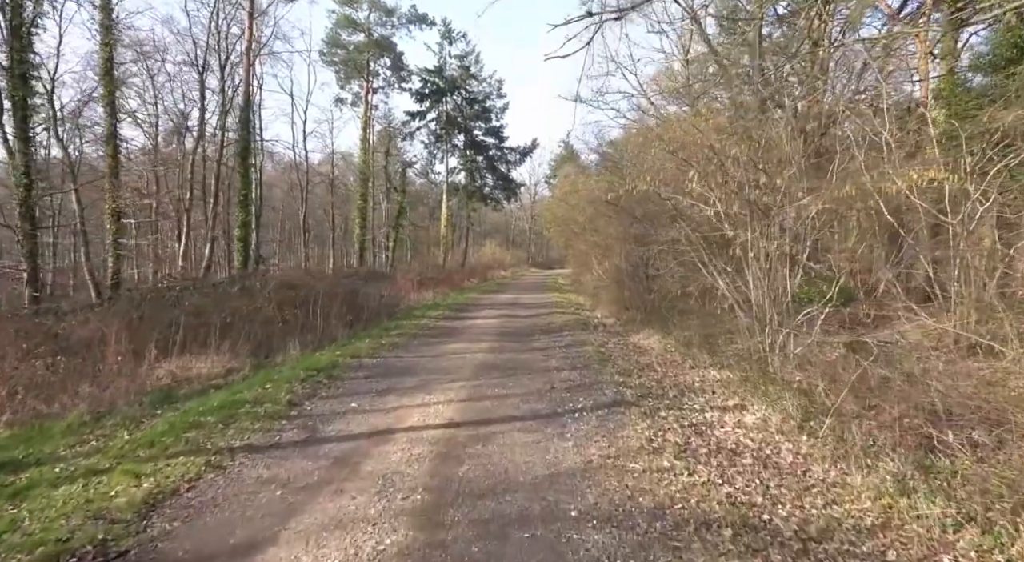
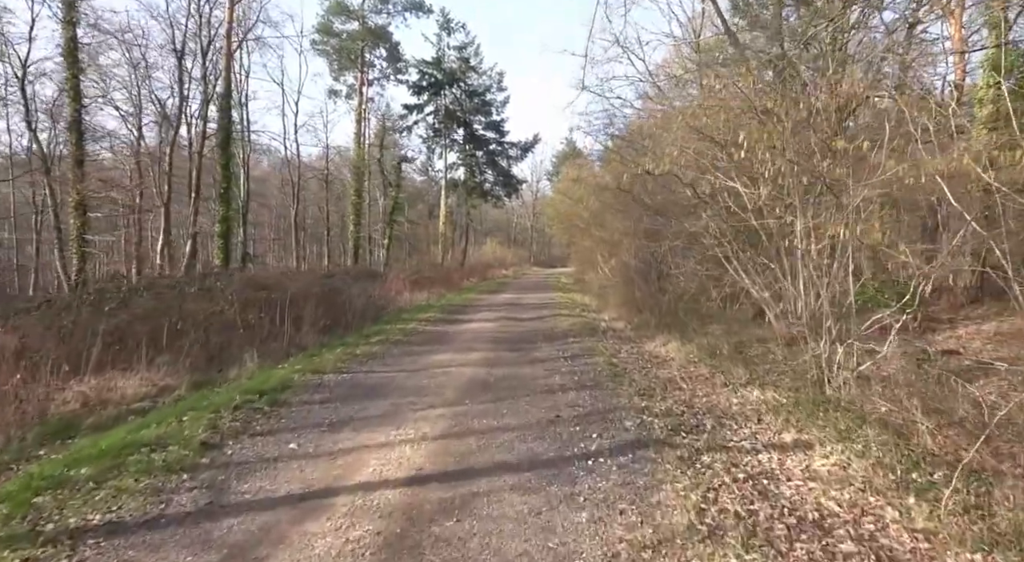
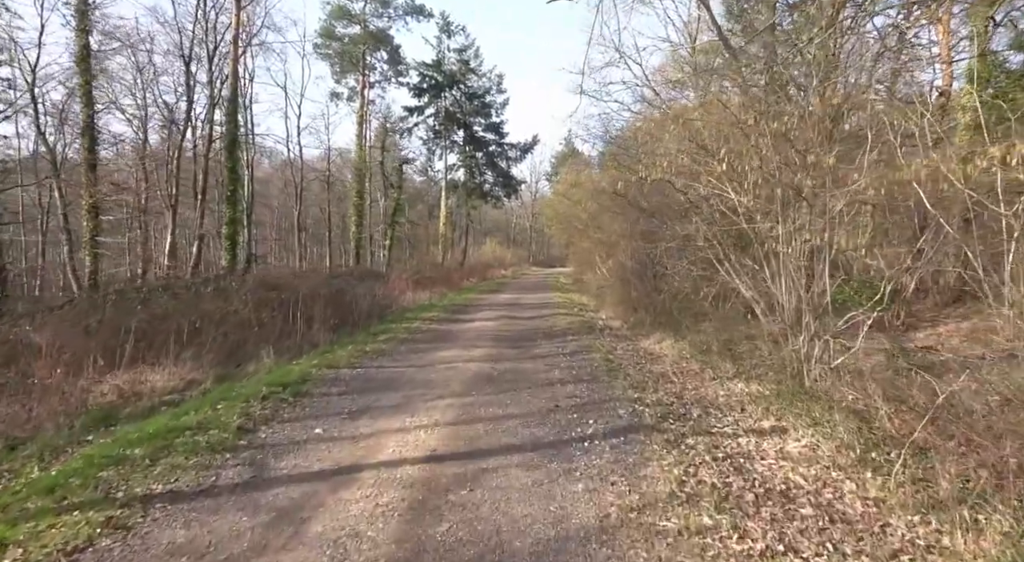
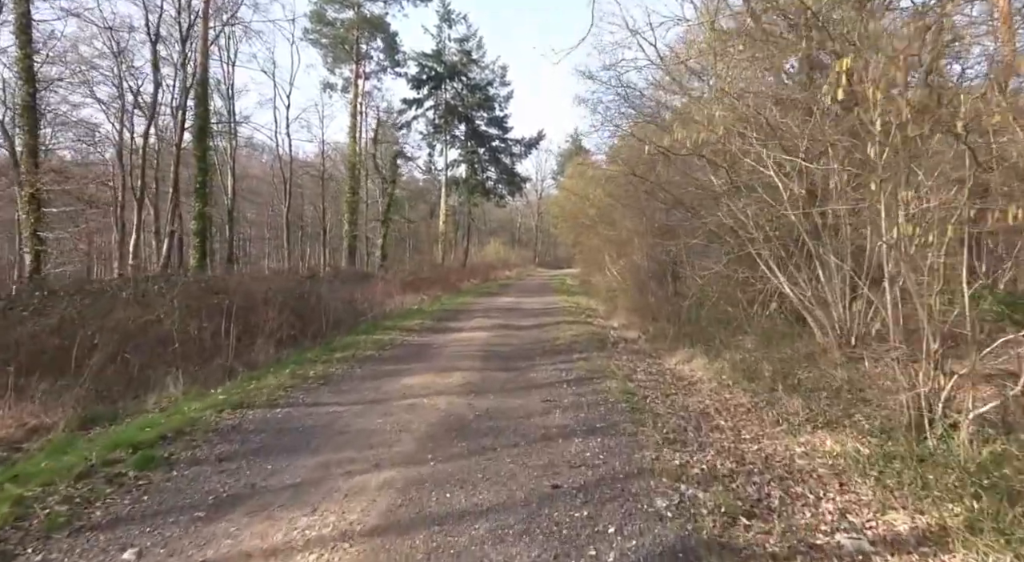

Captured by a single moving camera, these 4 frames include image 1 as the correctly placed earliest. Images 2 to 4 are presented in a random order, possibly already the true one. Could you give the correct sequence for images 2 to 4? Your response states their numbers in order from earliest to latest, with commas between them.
3, 2, 4
